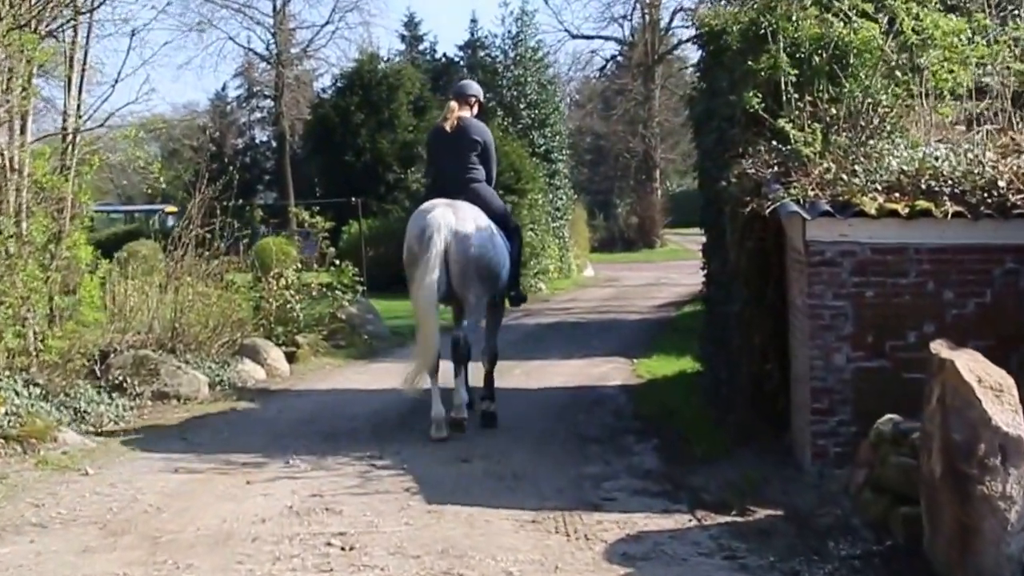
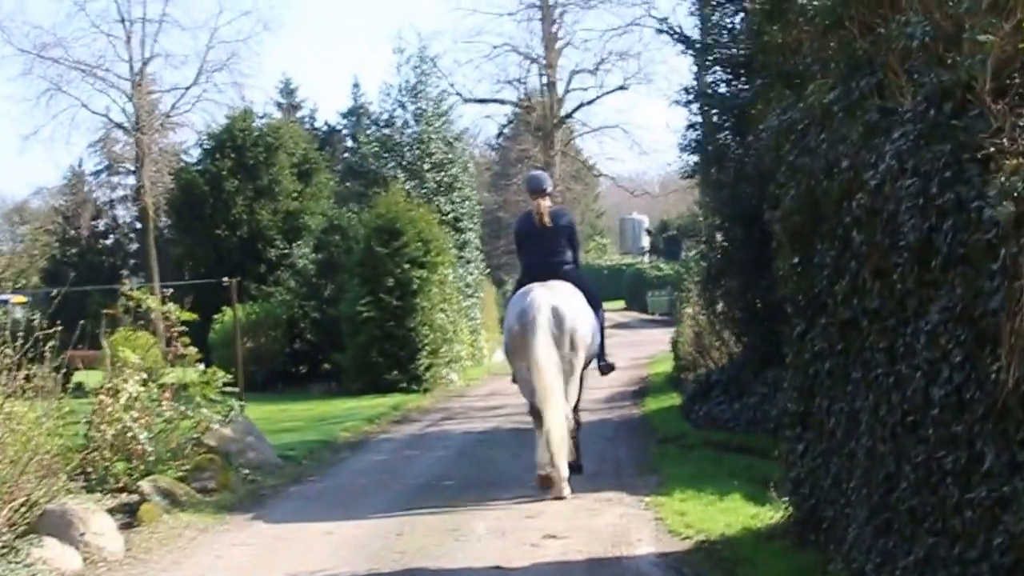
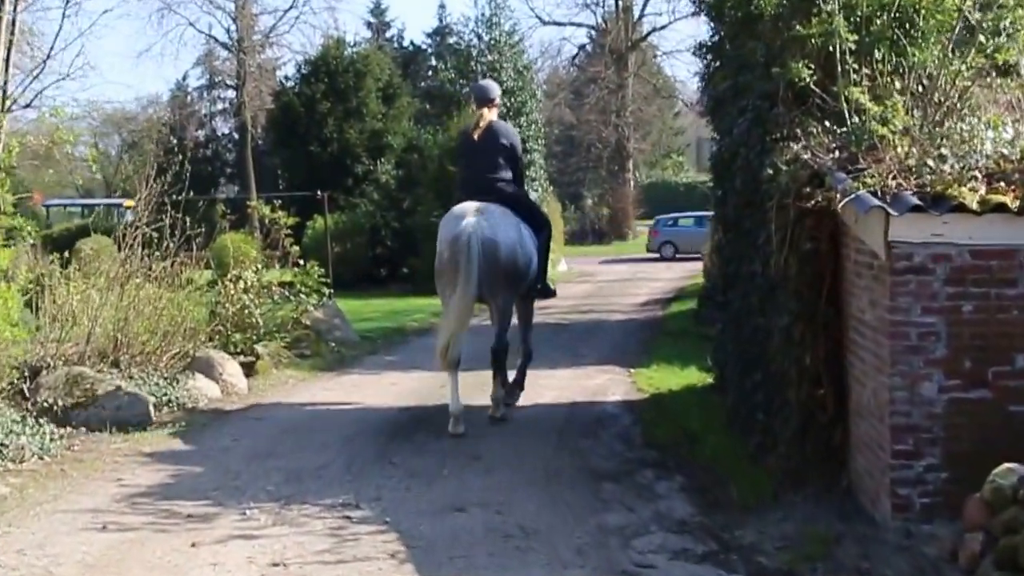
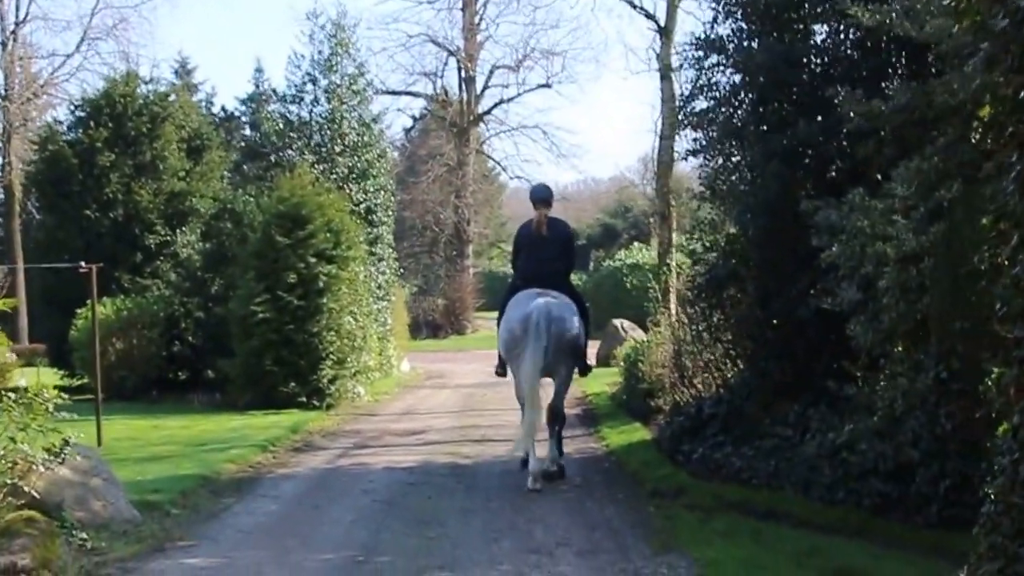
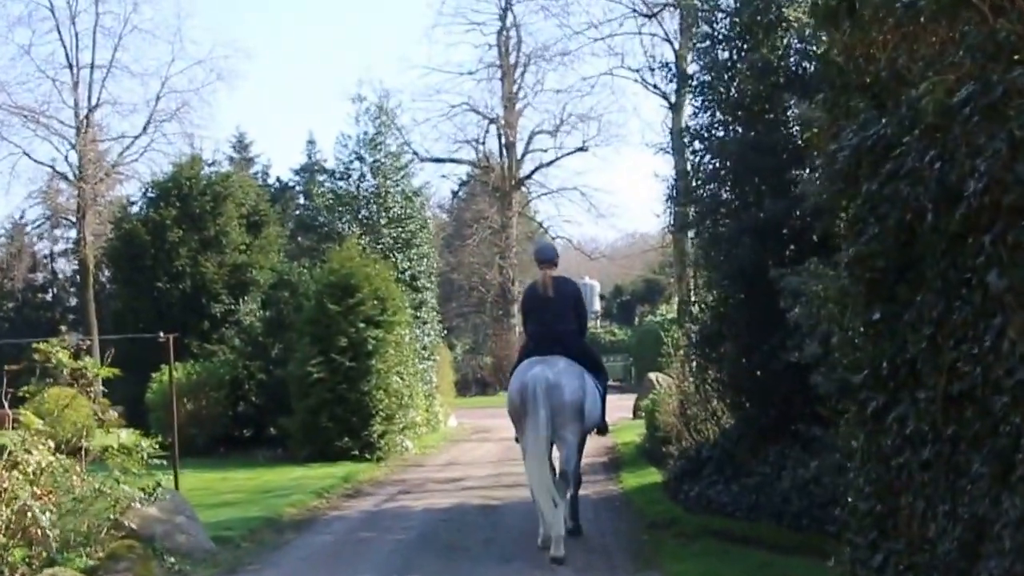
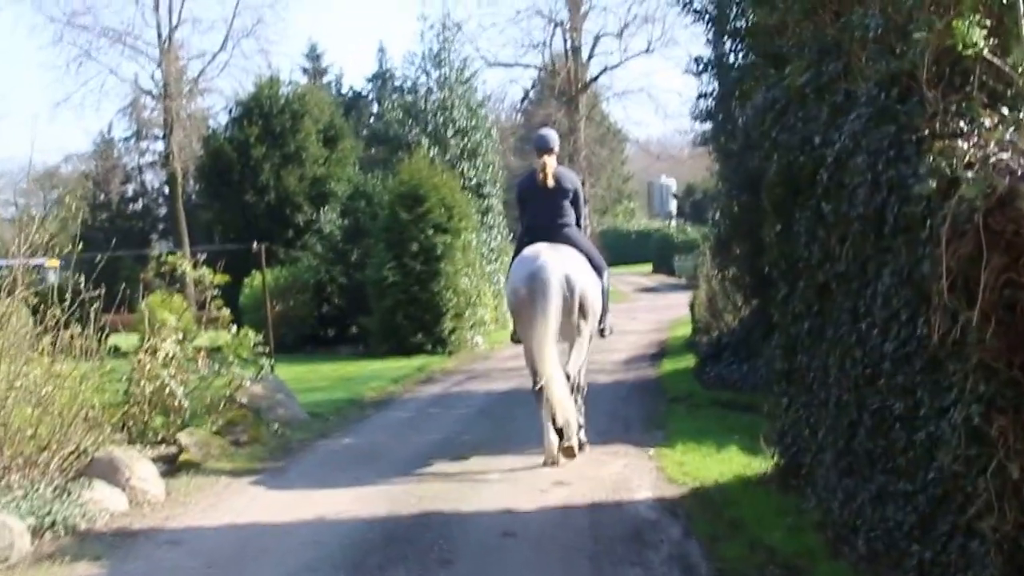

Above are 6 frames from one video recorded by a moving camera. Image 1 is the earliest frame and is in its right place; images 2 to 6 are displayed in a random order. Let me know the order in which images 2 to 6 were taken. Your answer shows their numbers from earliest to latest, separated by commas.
3, 6, 2, 5, 4
